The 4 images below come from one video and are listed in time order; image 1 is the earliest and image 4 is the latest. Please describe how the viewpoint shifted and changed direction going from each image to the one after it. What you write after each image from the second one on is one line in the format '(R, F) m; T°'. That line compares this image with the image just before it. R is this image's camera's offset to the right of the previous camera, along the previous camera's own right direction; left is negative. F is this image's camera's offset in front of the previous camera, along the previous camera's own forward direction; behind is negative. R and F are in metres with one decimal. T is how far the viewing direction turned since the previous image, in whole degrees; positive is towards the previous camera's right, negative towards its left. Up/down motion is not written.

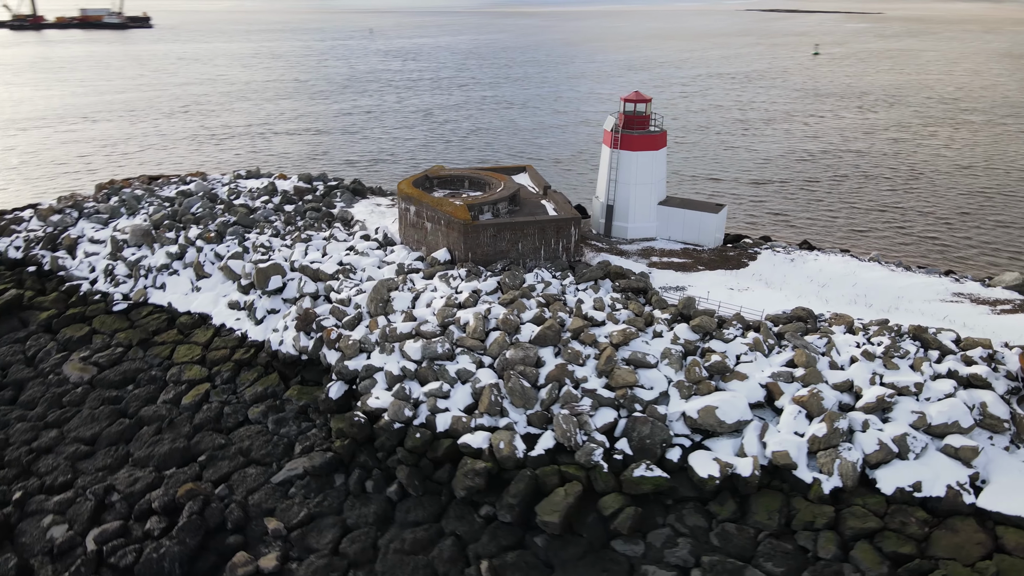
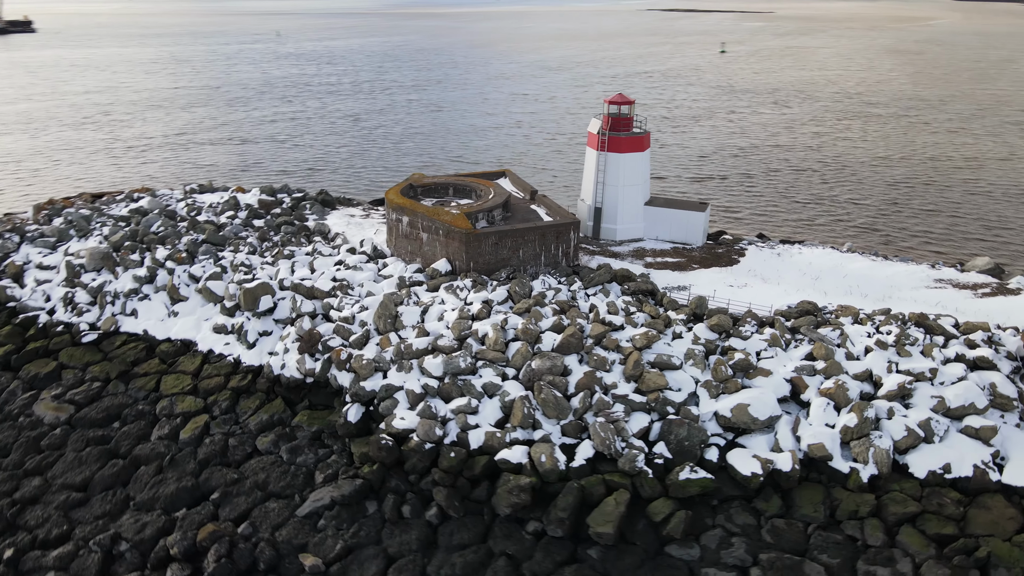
(-2.1, +0.4) m; +7°
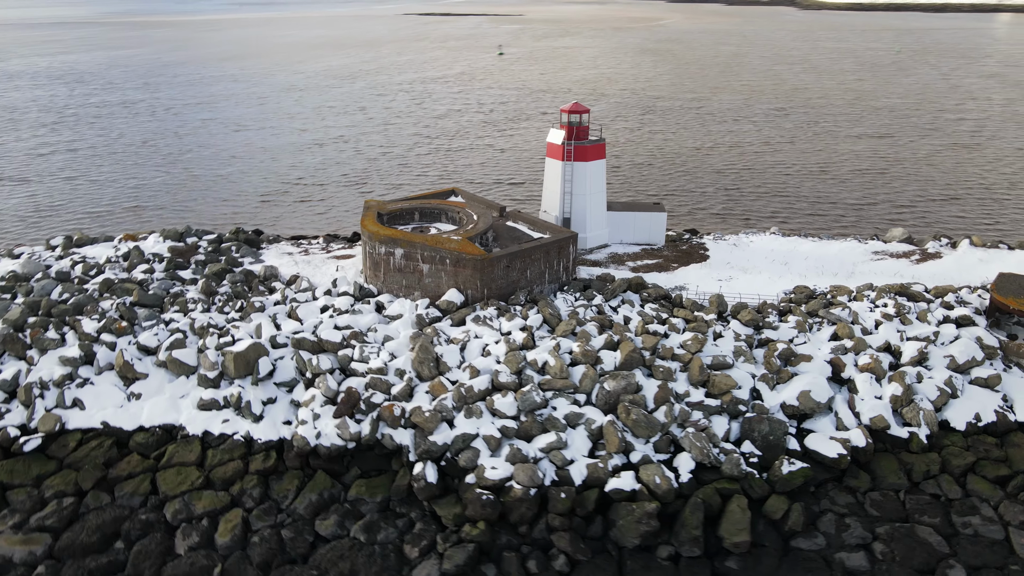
(-5.2, +1.5) m; +17°
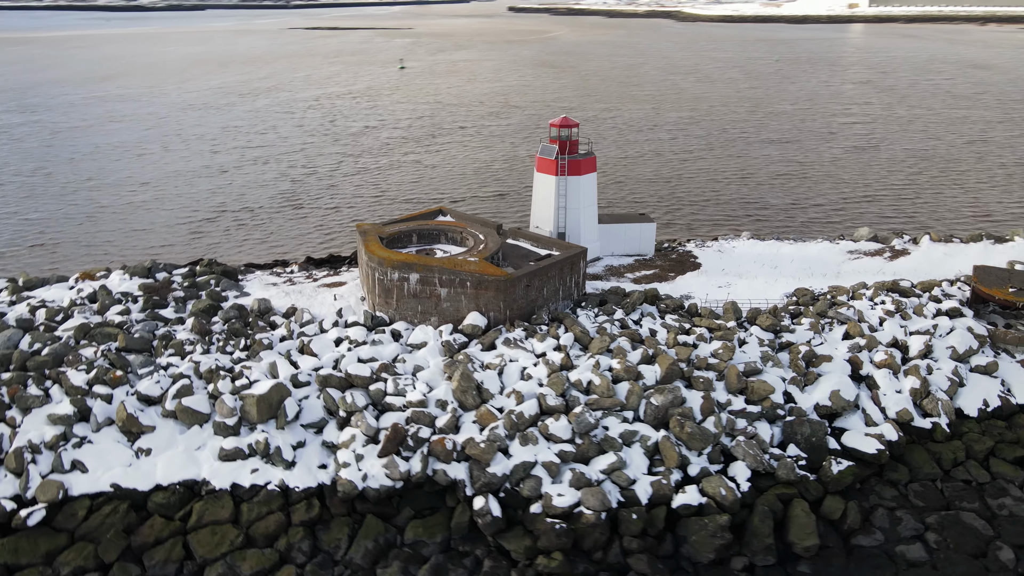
(-2.7, +0.6) m; +8°
